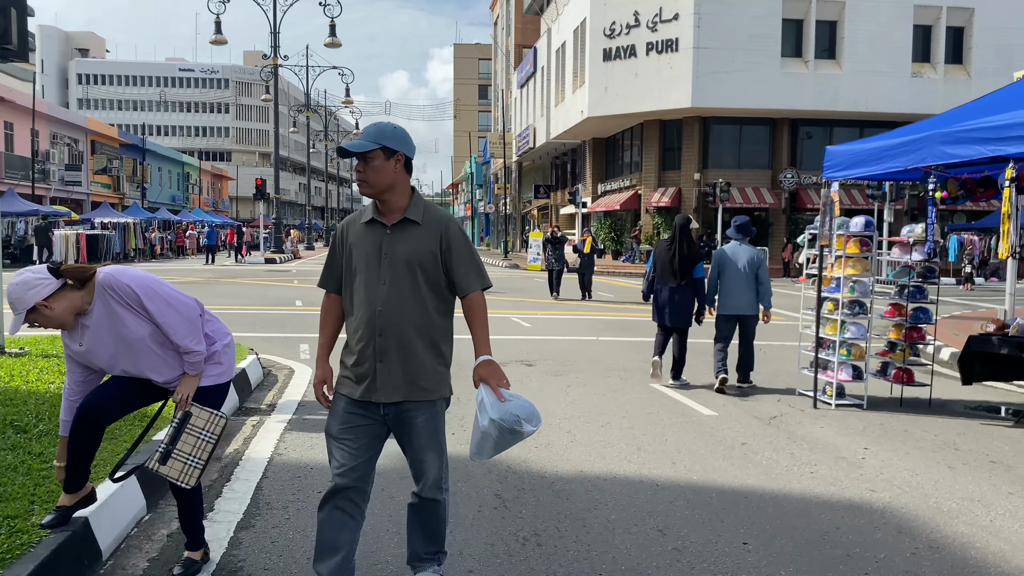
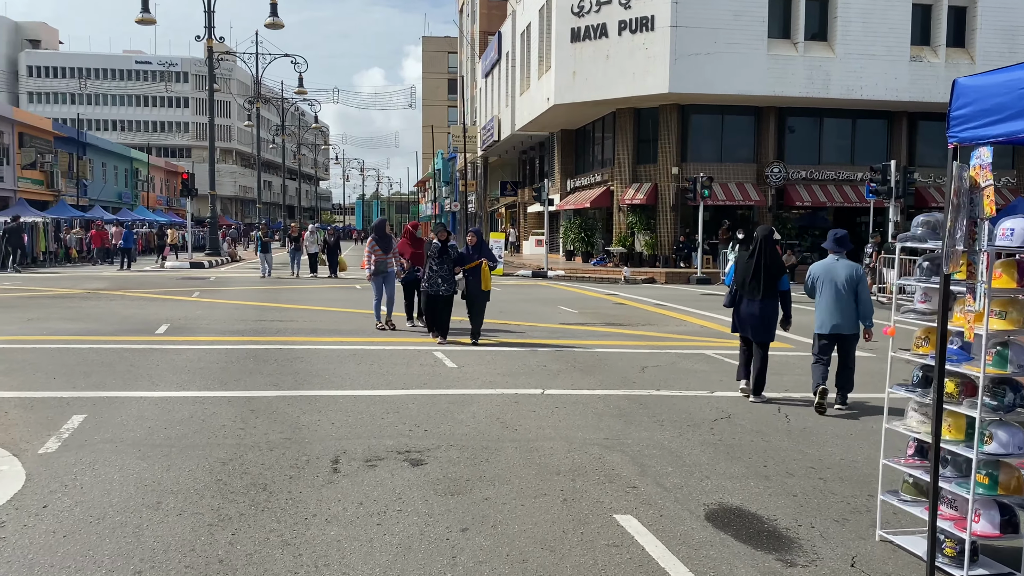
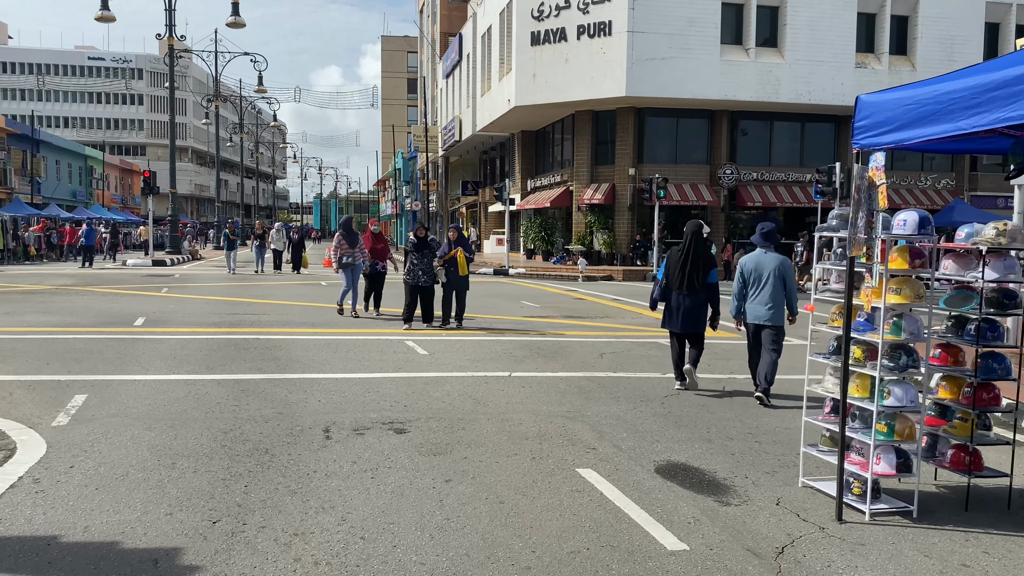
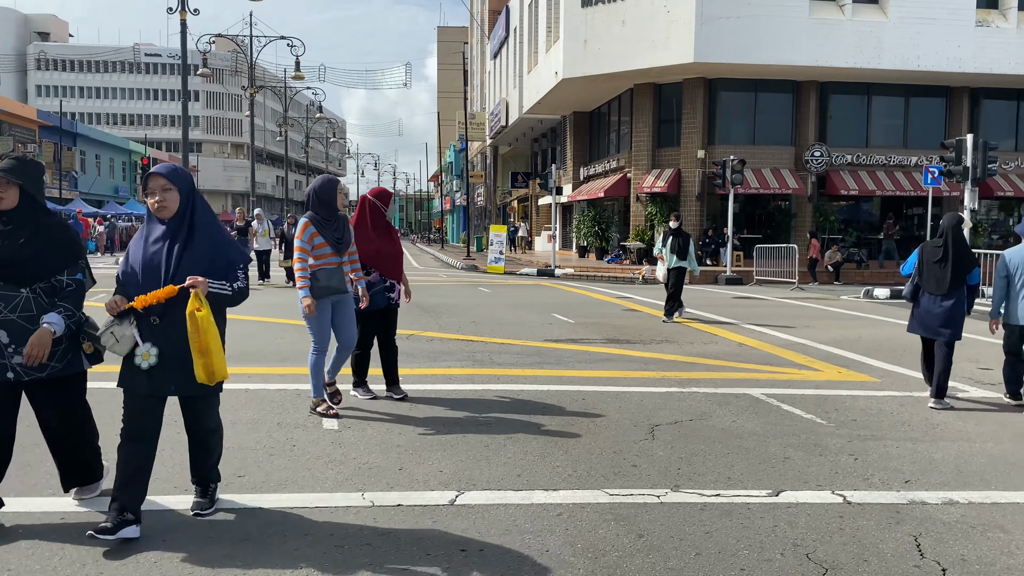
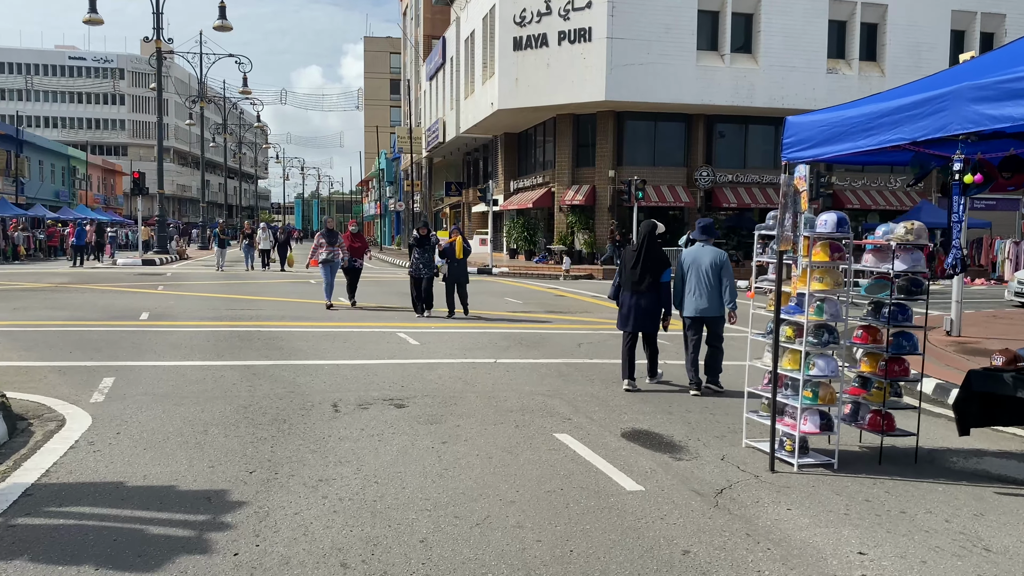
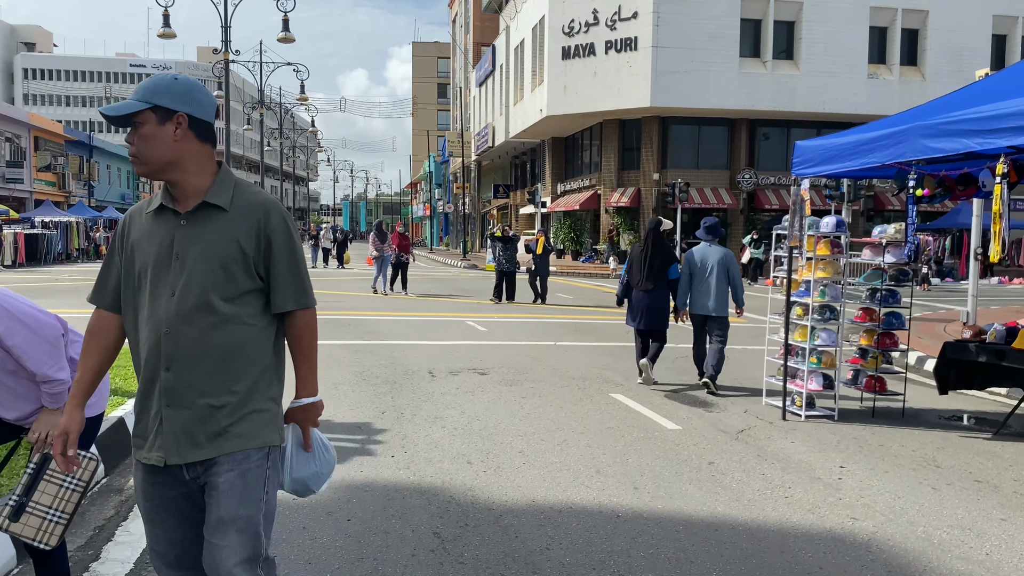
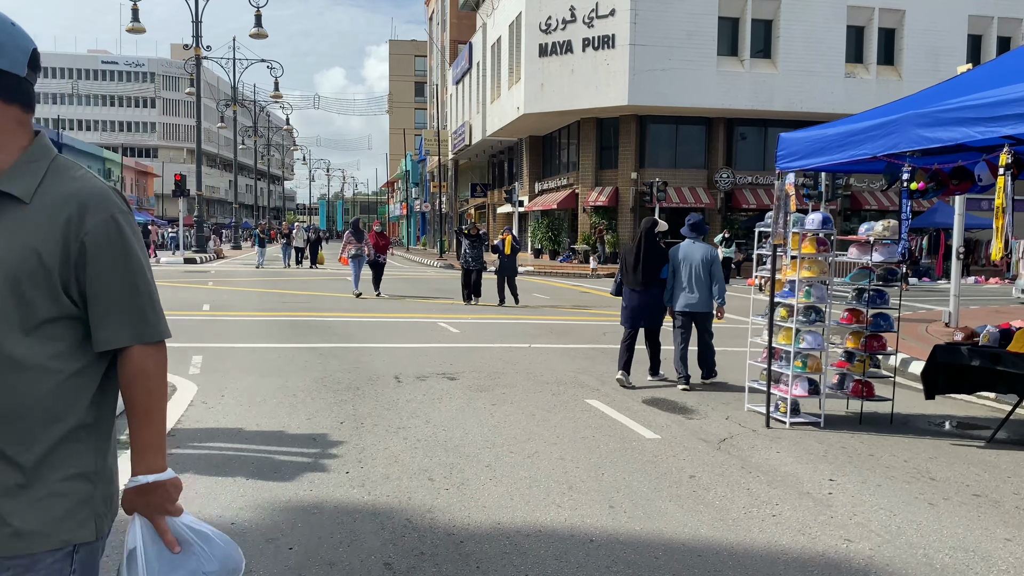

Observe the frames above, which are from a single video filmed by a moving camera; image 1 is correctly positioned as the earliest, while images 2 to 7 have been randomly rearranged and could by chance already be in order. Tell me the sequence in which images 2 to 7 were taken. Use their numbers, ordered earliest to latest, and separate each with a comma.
6, 7, 5, 3, 2, 4
